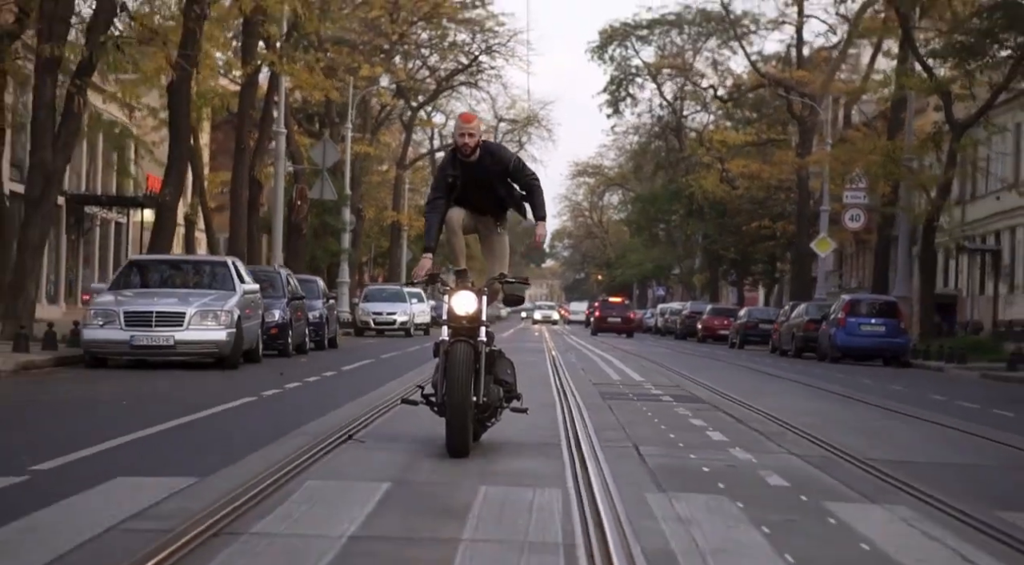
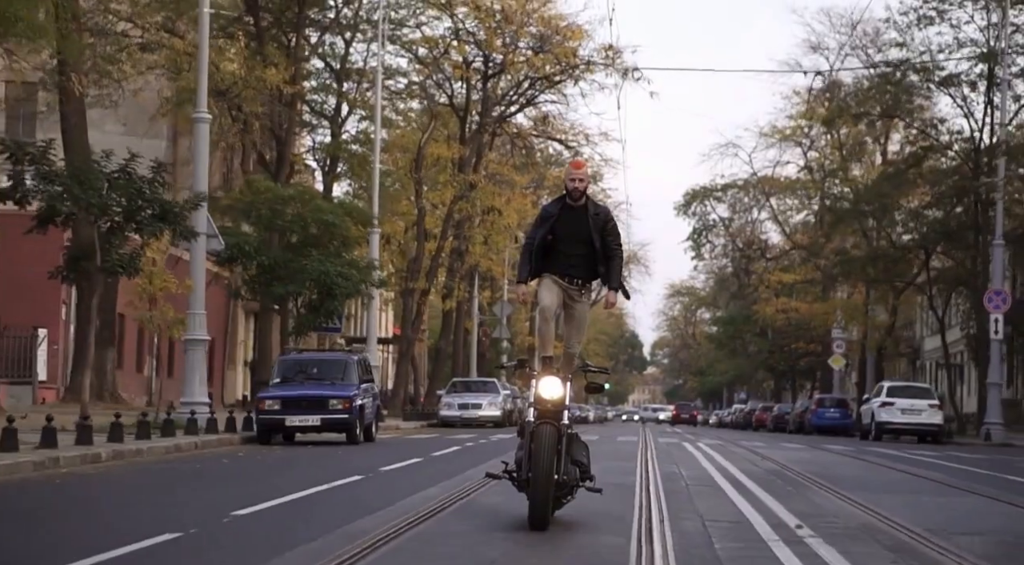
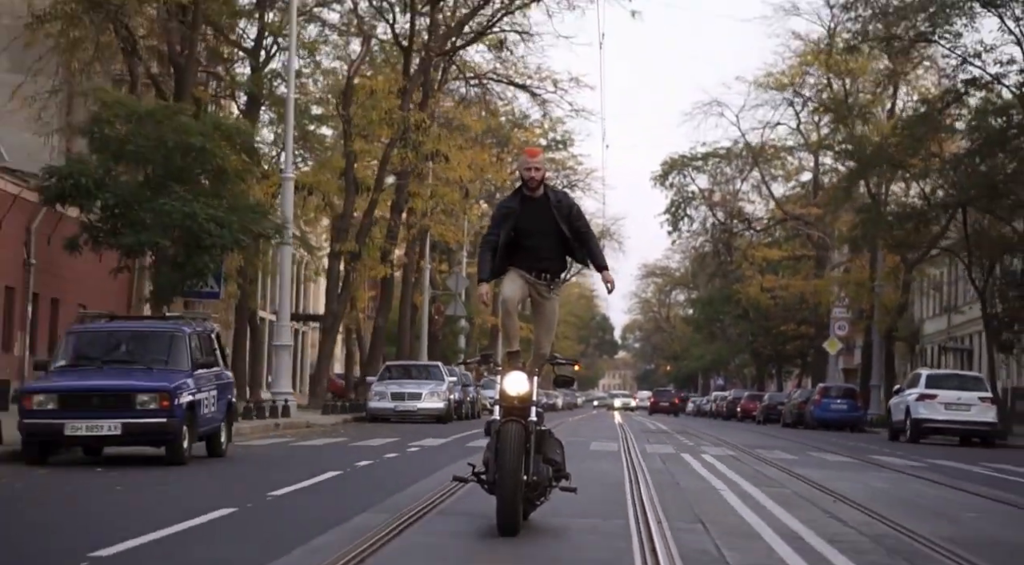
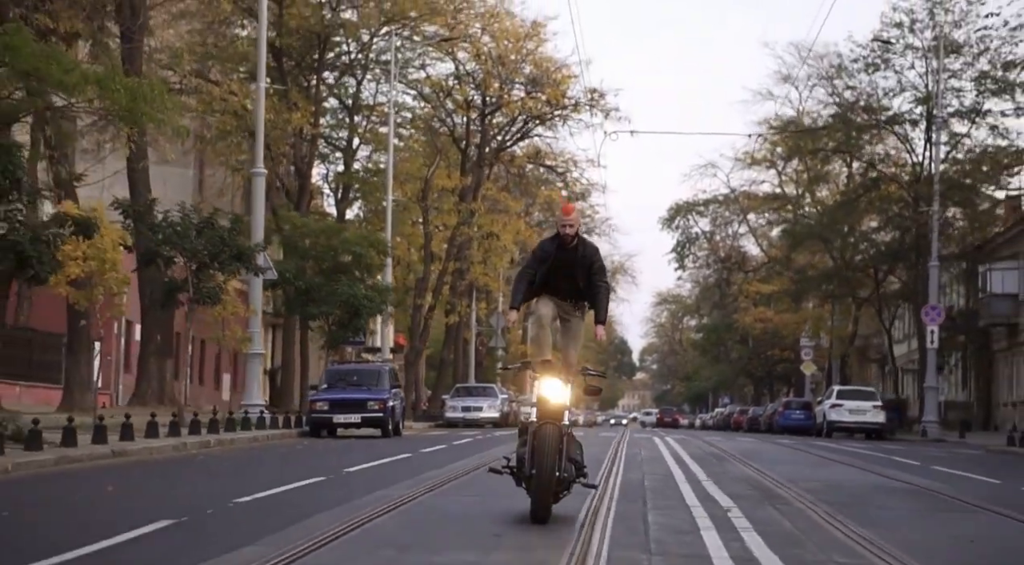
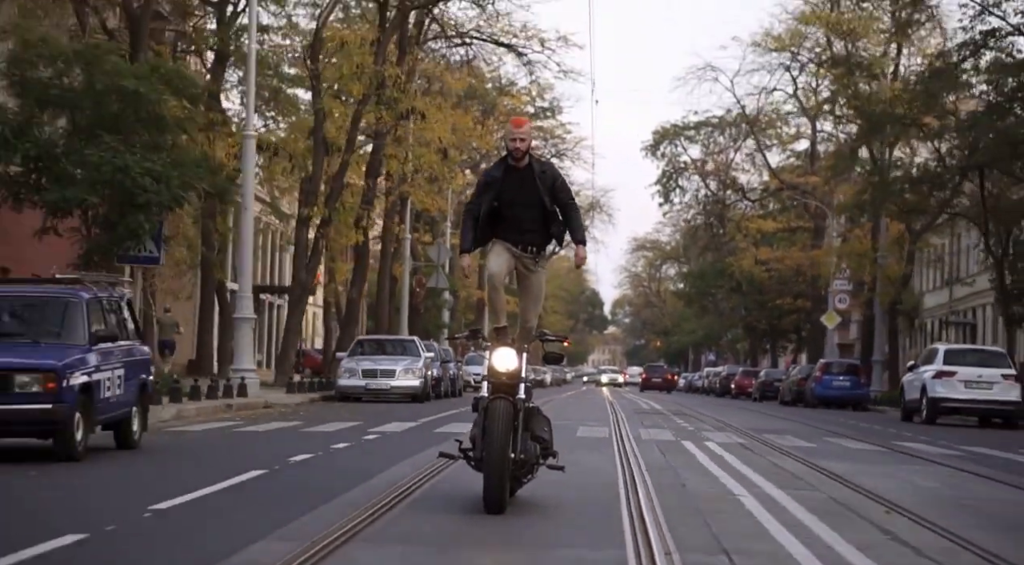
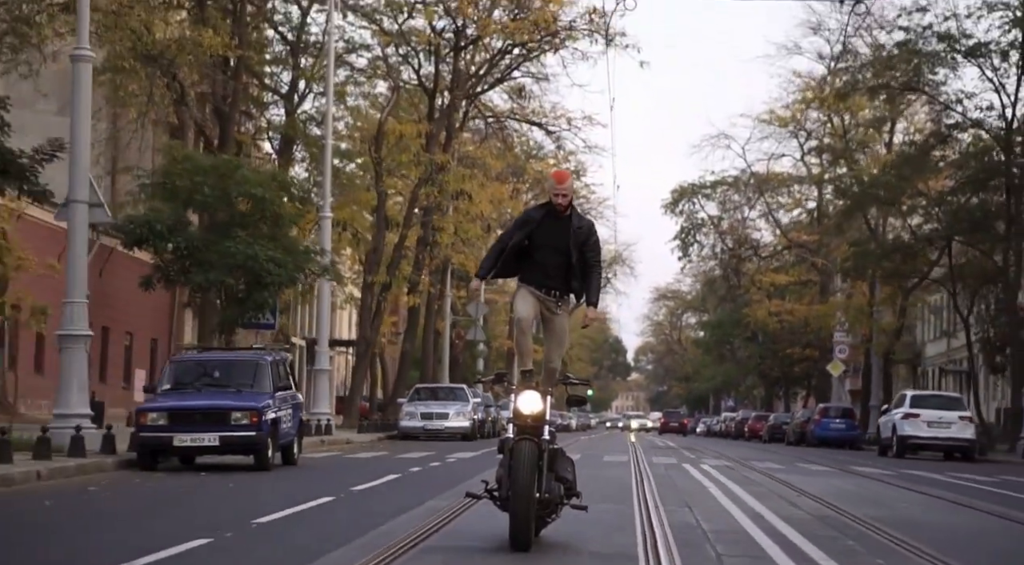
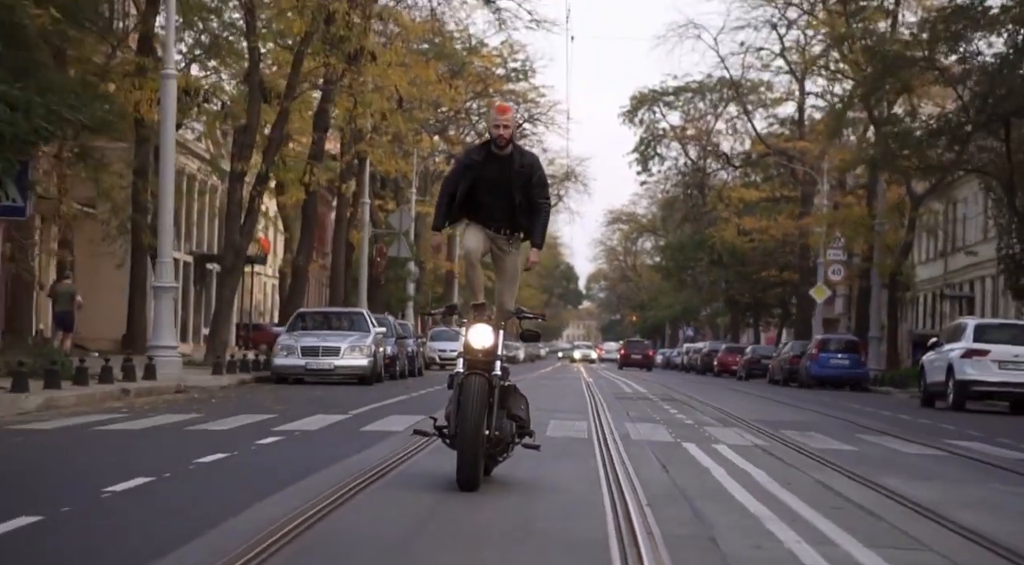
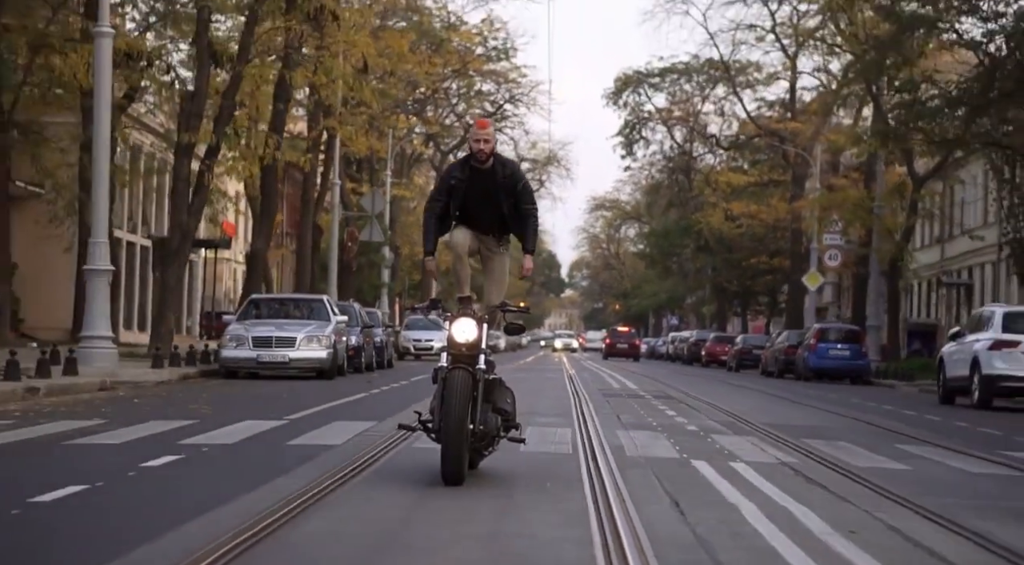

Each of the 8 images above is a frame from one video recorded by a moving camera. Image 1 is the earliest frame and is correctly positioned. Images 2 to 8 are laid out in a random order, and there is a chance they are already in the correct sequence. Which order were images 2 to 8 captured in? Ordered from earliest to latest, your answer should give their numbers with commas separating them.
8, 7, 5, 3, 6, 2, 4
